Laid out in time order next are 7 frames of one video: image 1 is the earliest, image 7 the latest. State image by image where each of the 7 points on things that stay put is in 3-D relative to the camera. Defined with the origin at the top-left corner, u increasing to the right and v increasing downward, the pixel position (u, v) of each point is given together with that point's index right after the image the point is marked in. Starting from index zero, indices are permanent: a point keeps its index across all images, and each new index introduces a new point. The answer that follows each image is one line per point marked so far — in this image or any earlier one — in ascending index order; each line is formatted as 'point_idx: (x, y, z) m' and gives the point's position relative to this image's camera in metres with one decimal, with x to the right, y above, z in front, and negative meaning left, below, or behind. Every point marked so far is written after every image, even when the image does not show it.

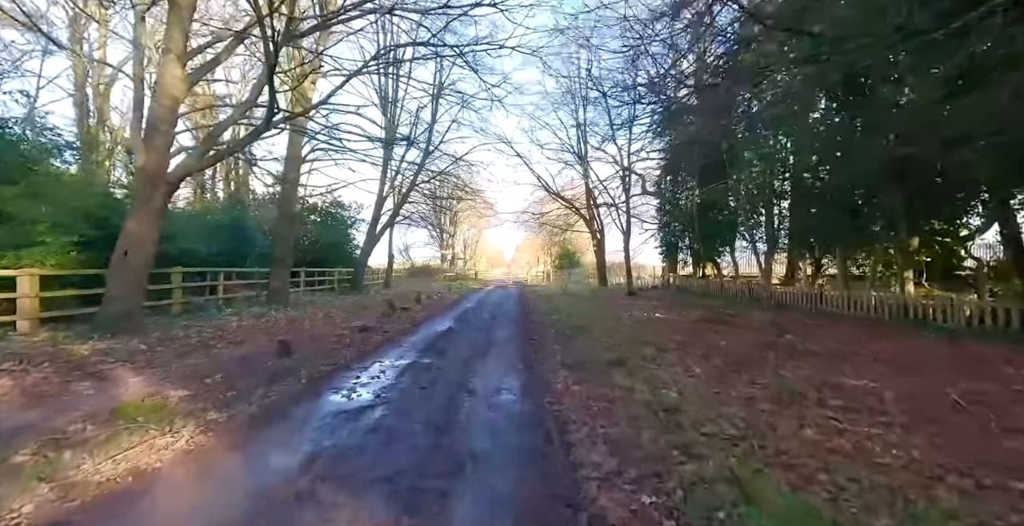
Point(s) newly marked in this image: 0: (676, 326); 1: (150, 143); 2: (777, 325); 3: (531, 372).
0: (+4.2, -1.6, +10.1) m
1: (-7.1, +2.4, +7.8) m
2: (+6.1, -1.4, +9.0) m
3: (+0.3, -1.7, +6.2) m
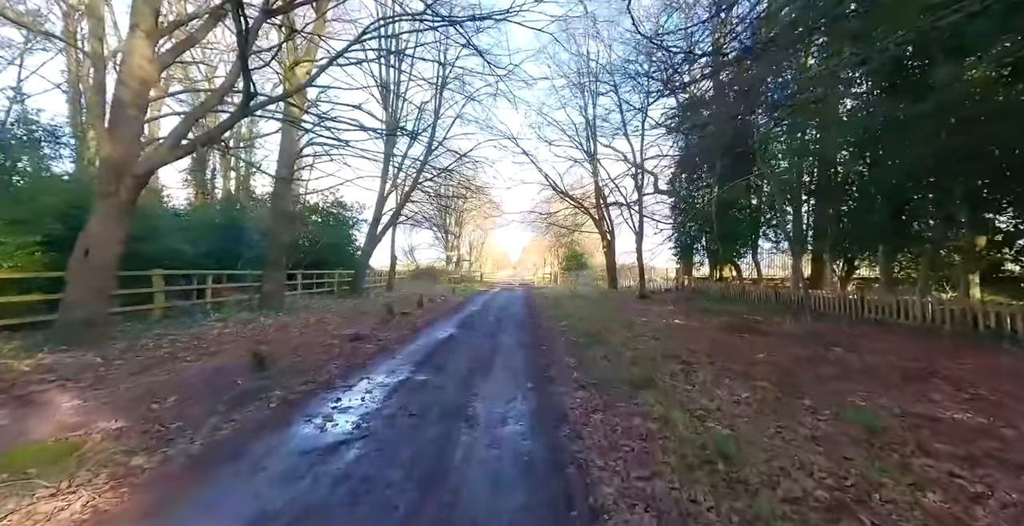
0: (+4.4, -1.7, +9.1) m
1: (-7.0, +2.3, +7.0) m
2: (+6.2, -1.4, +8.0) m
3: (+0.4, -1.8, +5.2) m
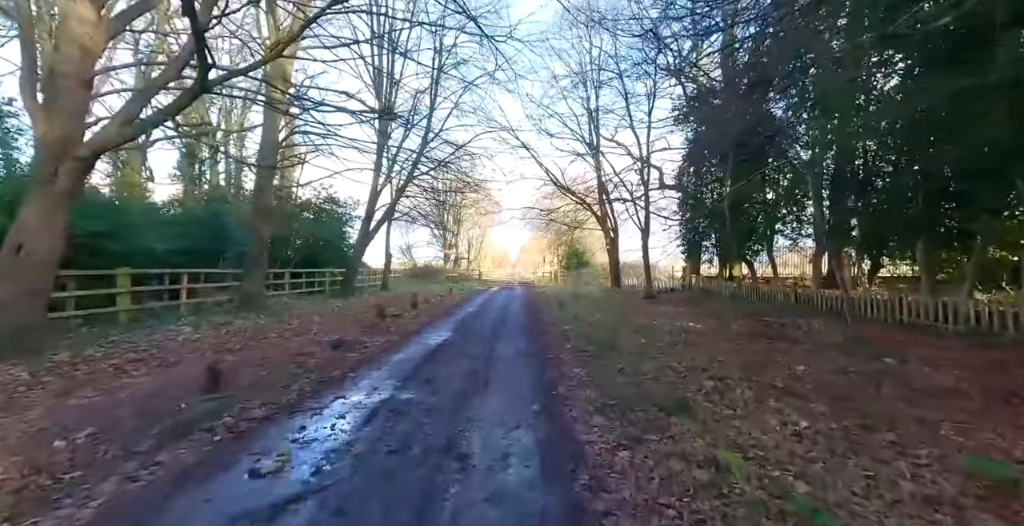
0: (+4.4, -1.6, +8.2) m
1: (-6.9, +2.4, +6.0) m
2: (+6.2, -1.4, +7.1) m
3: (+0.4, -1.7, +4.3) m
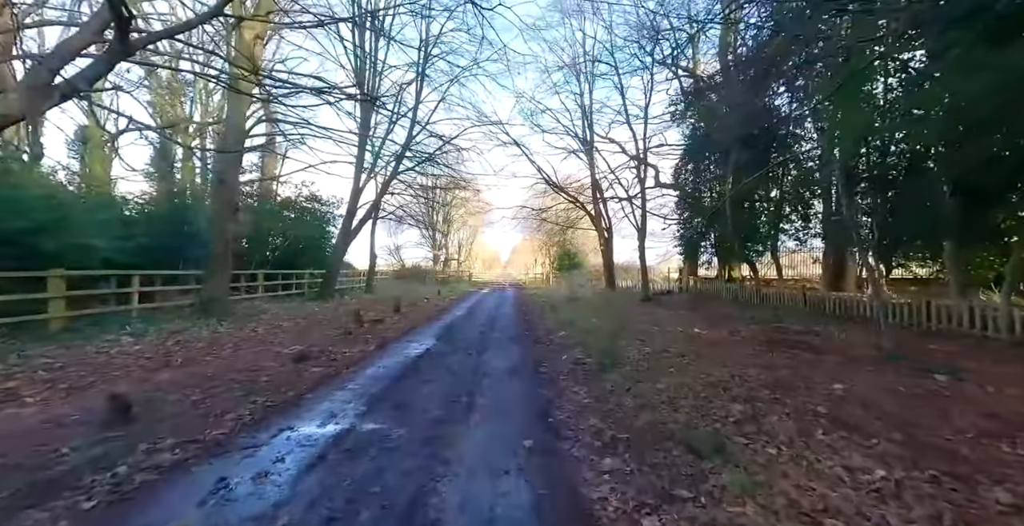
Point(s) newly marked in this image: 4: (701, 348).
0: (+4.2, -1.6, +7.3) m
1: (-7.1, +2.4, +4.9) m
2: (+6.1, -1.4, +6.2) m
3: (+0.3, -1.7, +3.4) m
4: (+3.7, -1.7, +7.7) m
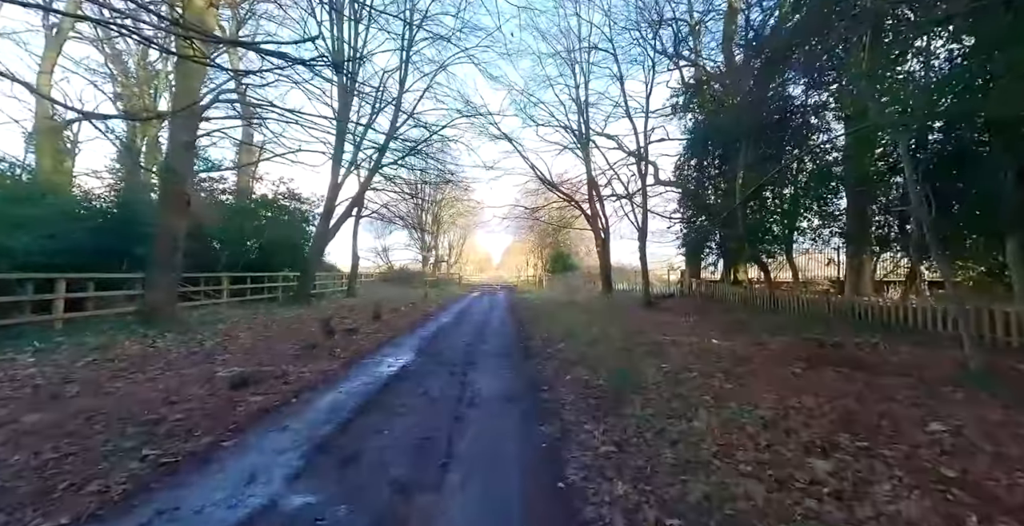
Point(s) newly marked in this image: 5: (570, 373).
0: (+4.1, -1.7, +6.1) m
1: (-7.2, +2.4, +3.4) m
2: (+6.0, -1.4, +5.0) m
3: (+0.3, -1.7, +2.0) m
4: (+3.6, -1.7, +6.5) m
5: (+0.9, -1.8, +6.7) m
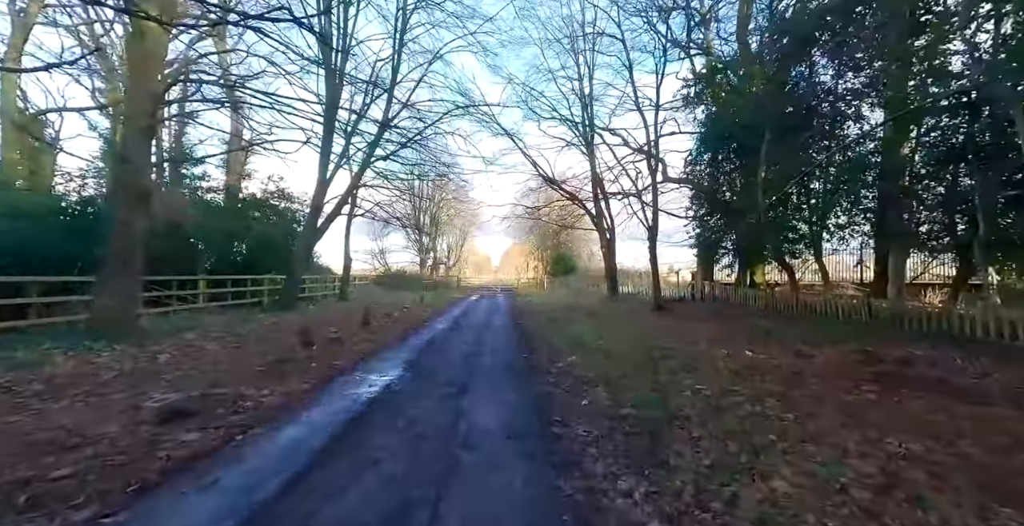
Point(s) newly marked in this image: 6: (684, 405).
0: (+4.1, -1.7, +4.9) m
1: (-7.1, +2.4, +2.3) m
2: (+6.0, -1.4, +3.9) m
3: (+0.3, -1.7, +0.9) m
4: (+3.6, -1.7, +5.3) m
5: (+1.0, -1.8, +5.5) m
6: (+2.1, -1.7, +5.0) m
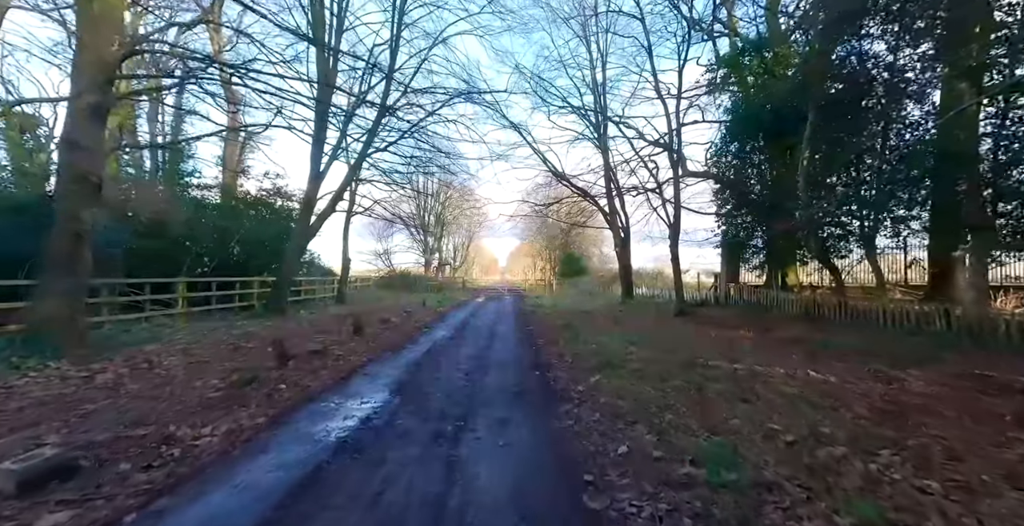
0: (+4.3, -1.6, +3.5) m
1: (-7.0, +2.4, +1.1) m
2: (+6.1, -1.4, +2.5) m
3: (+0.4, -1.7, -0.5) m
4: (+3.8, -1.7, +3.9) m
5: (+1.1, -1.8, +4.1) m
6: (+2.2, -1.7, +3.6) m
